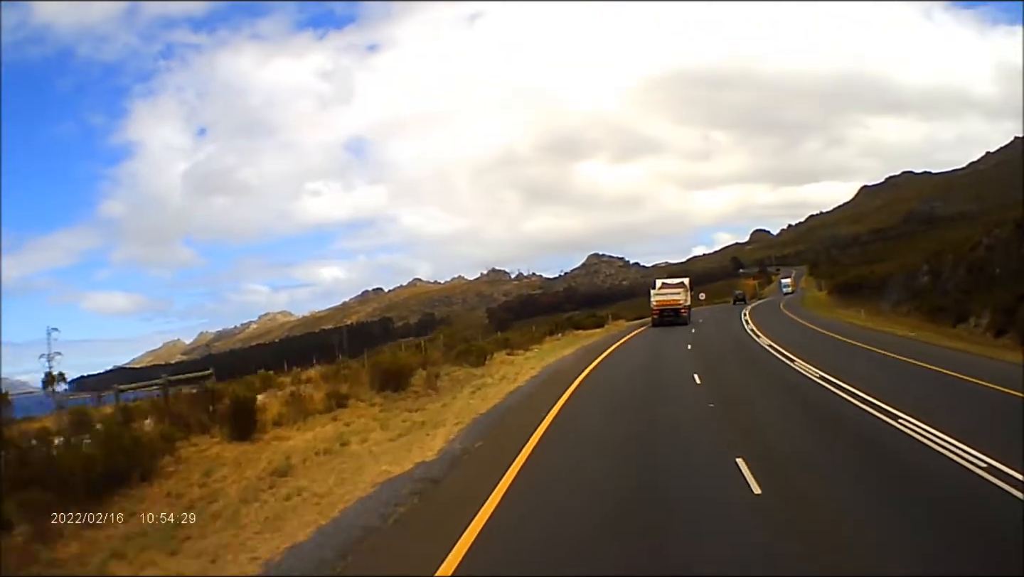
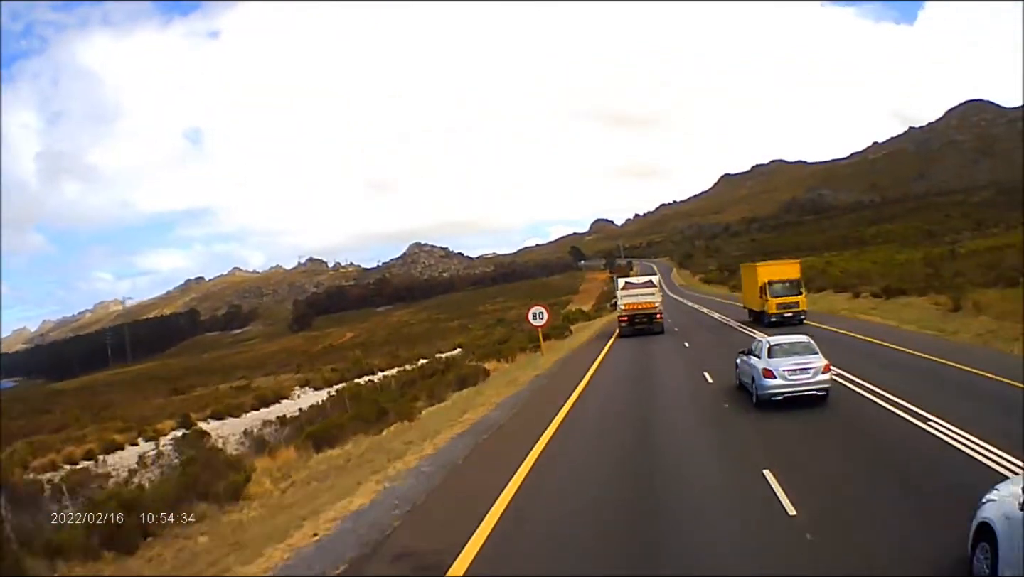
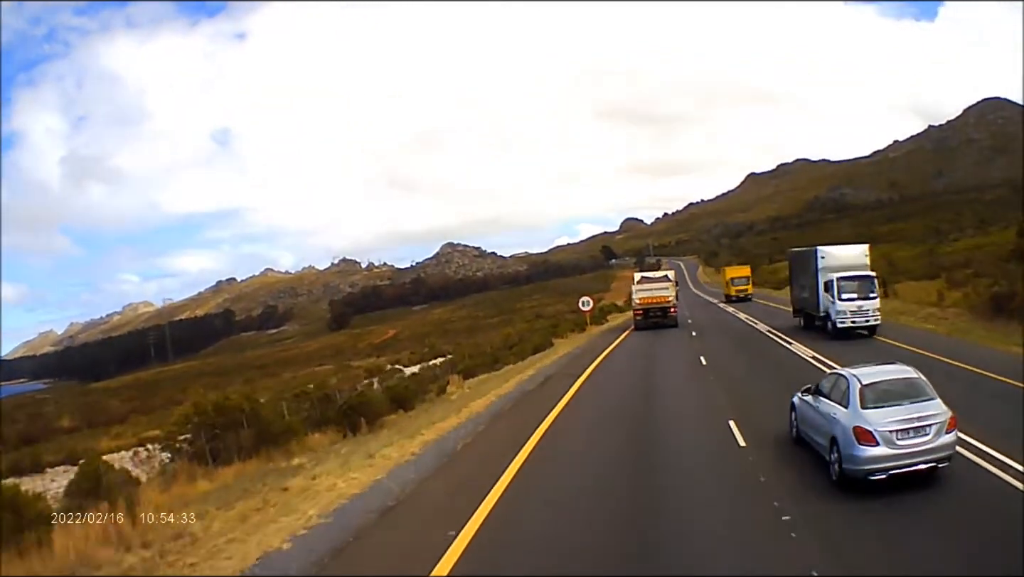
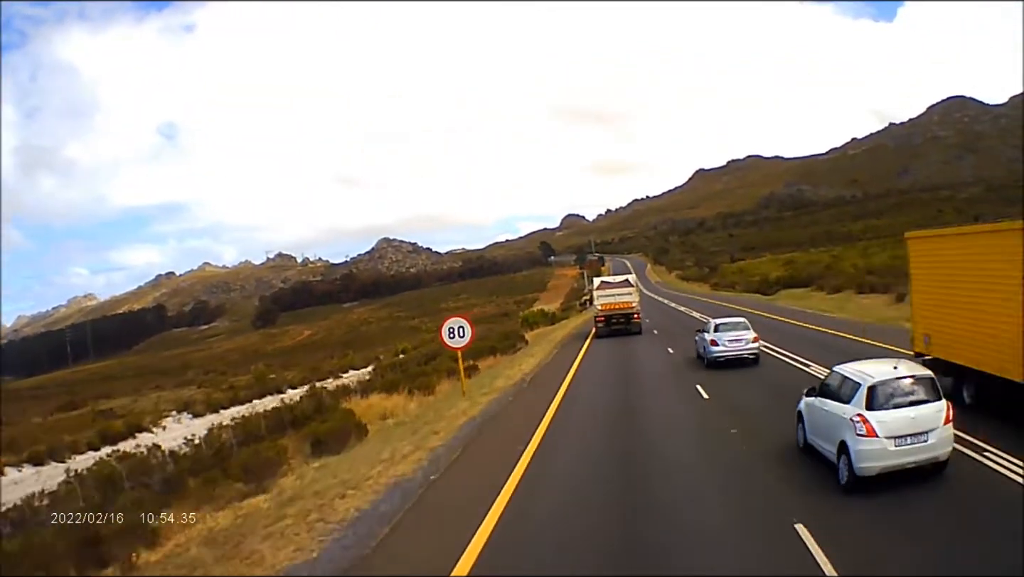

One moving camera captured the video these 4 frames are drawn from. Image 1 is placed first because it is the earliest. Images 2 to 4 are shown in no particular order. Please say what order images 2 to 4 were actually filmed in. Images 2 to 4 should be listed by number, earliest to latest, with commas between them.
3, 2, 4
